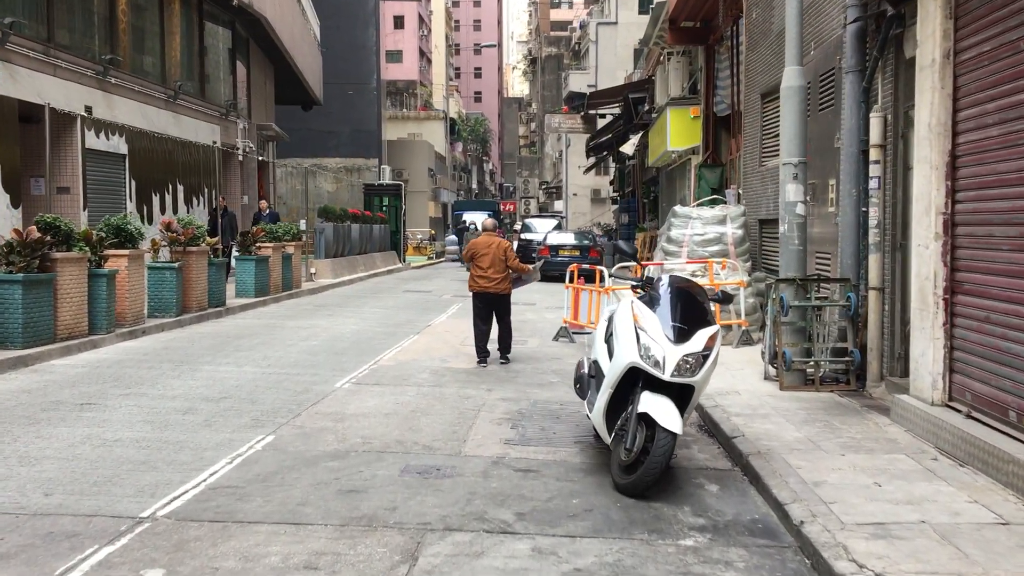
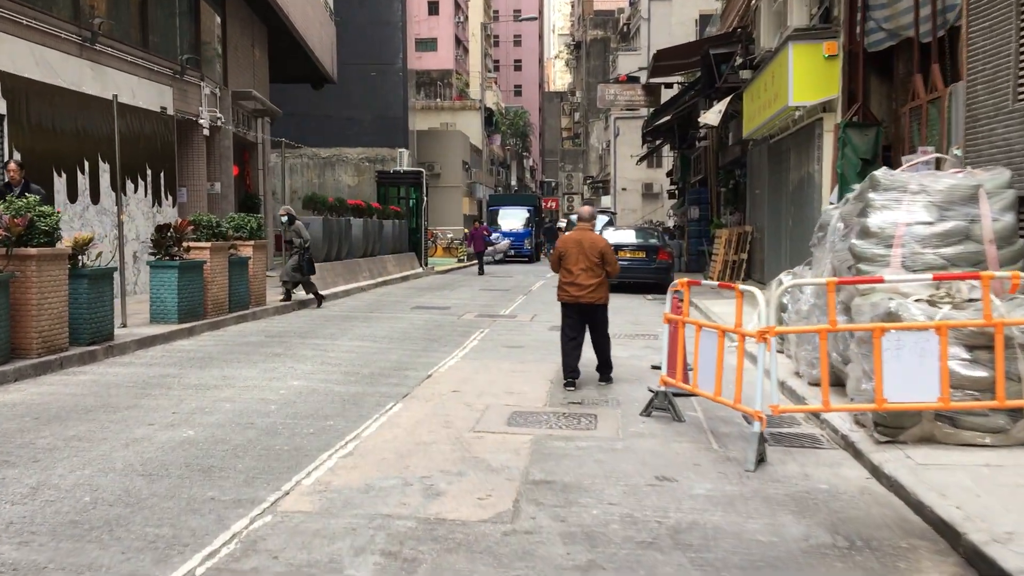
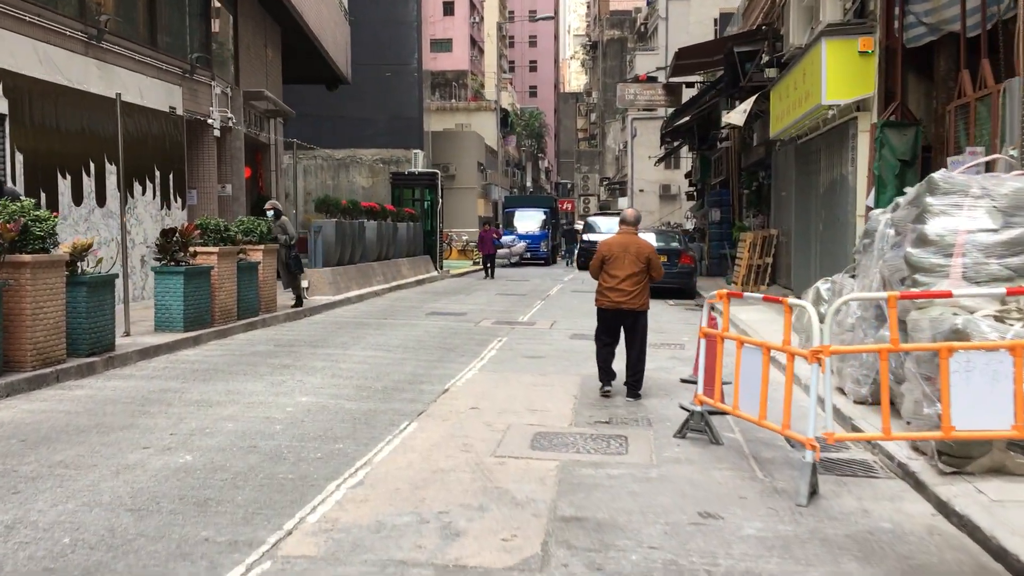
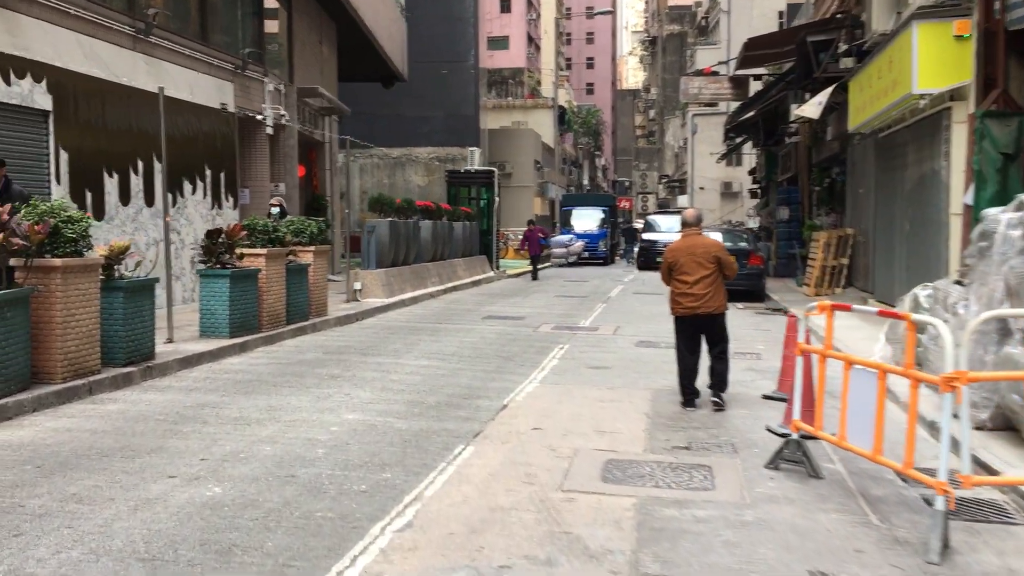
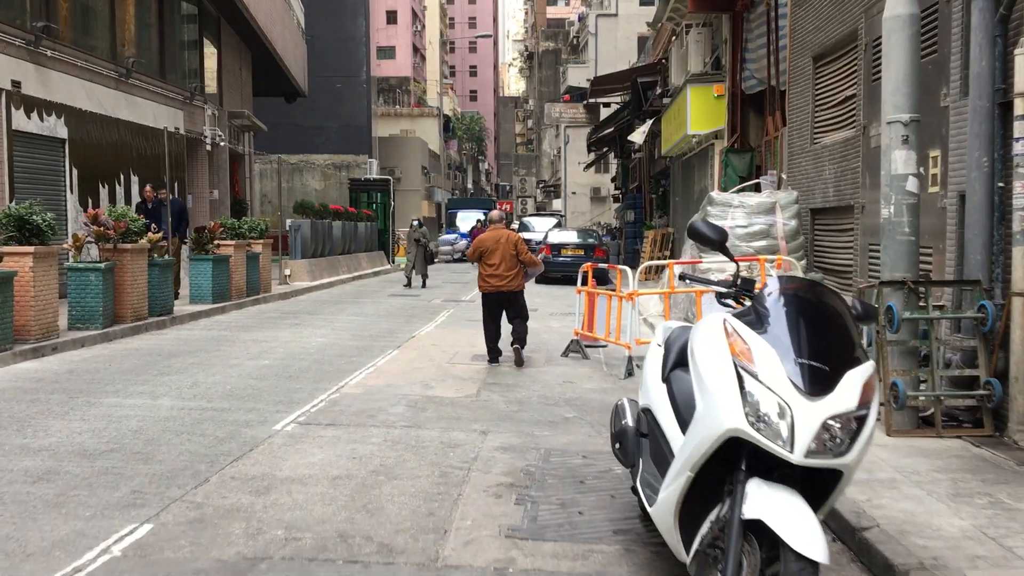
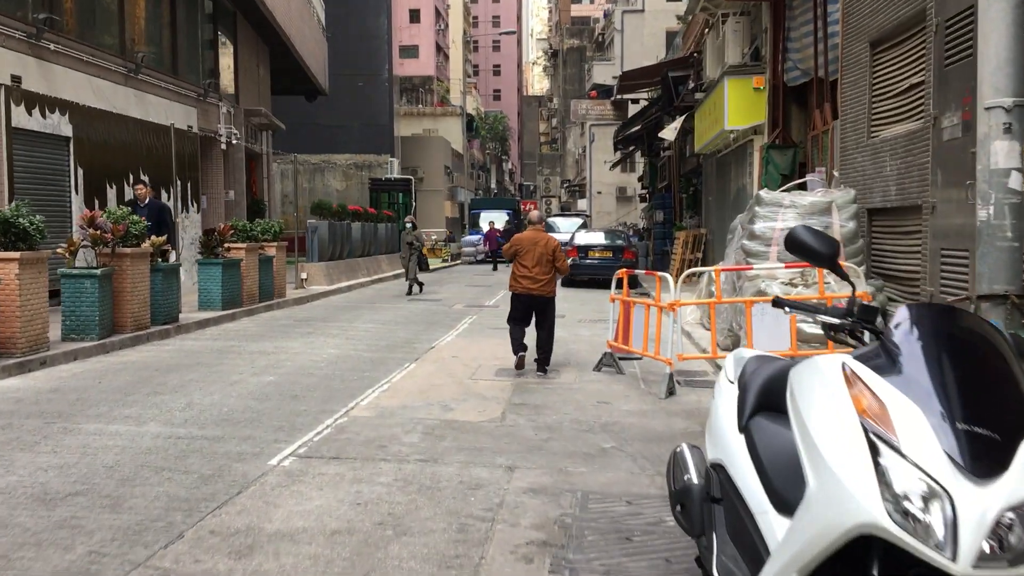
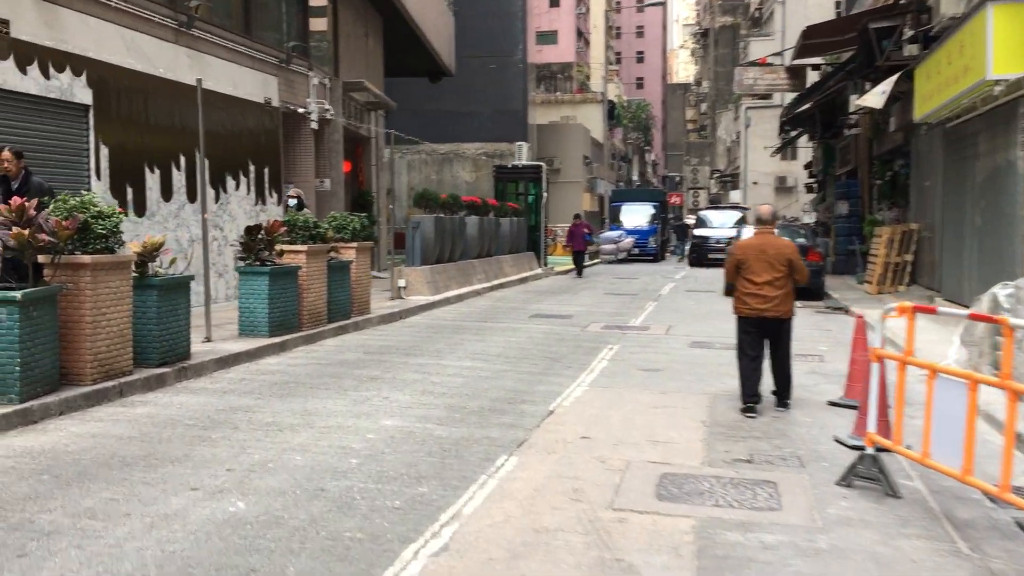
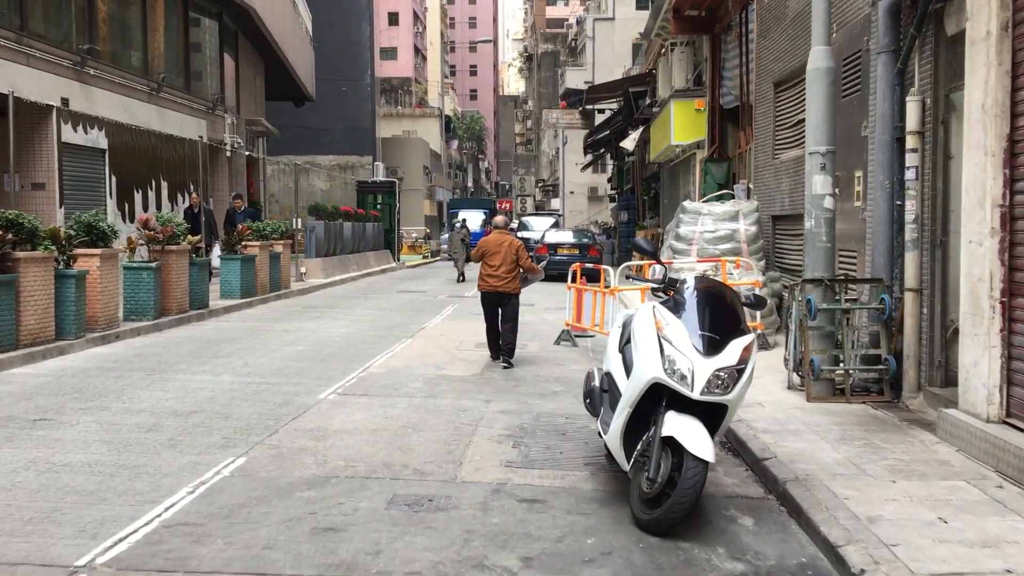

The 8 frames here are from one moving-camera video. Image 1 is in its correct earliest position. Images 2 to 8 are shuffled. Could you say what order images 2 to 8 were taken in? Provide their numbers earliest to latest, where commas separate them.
8, 5, 6, 2, 3, 4, 7
